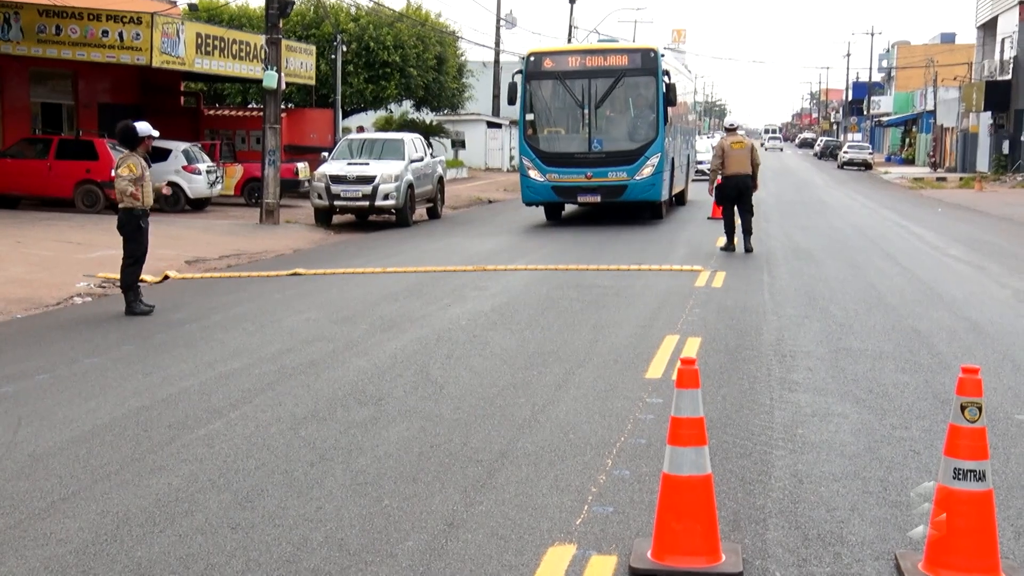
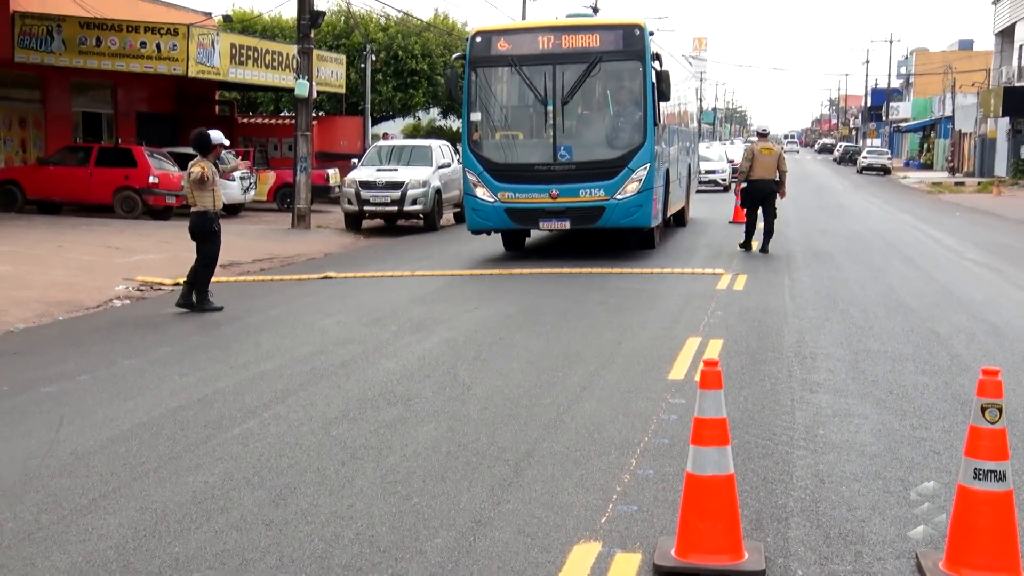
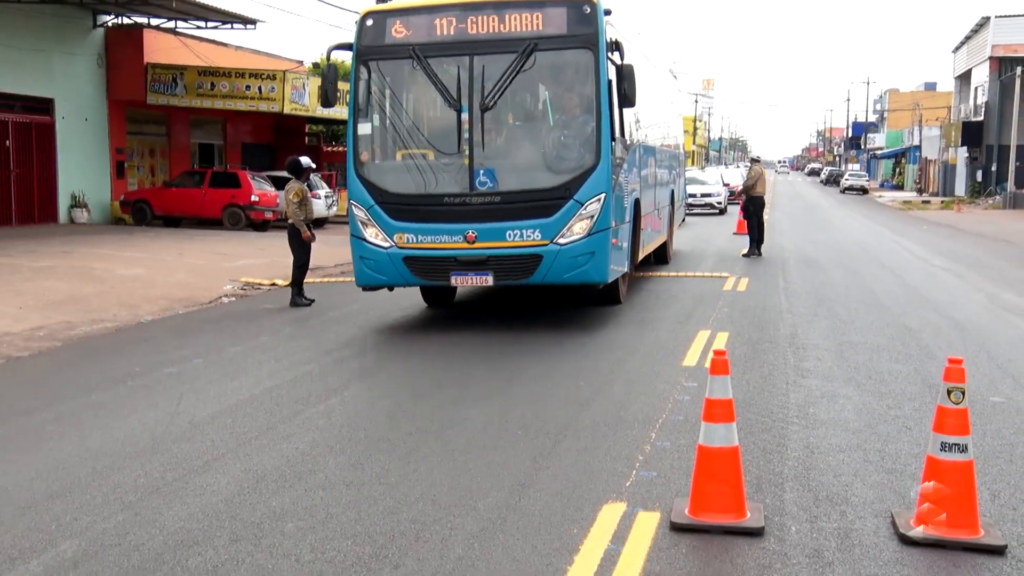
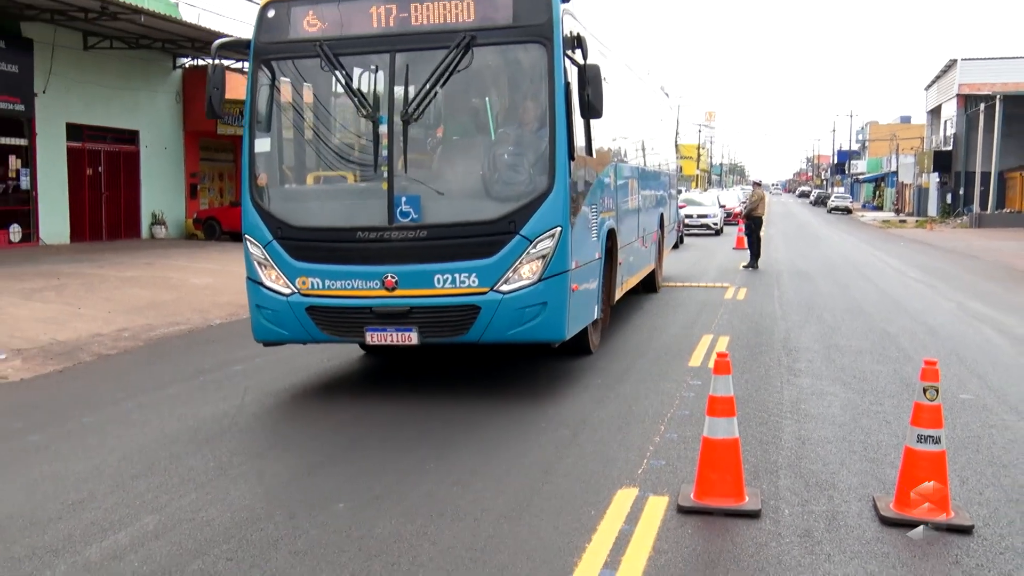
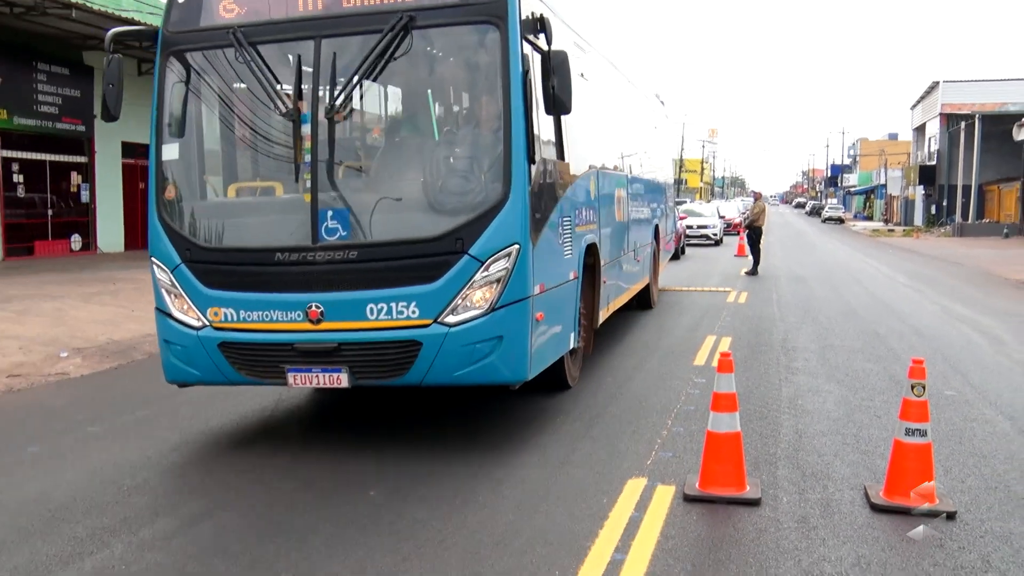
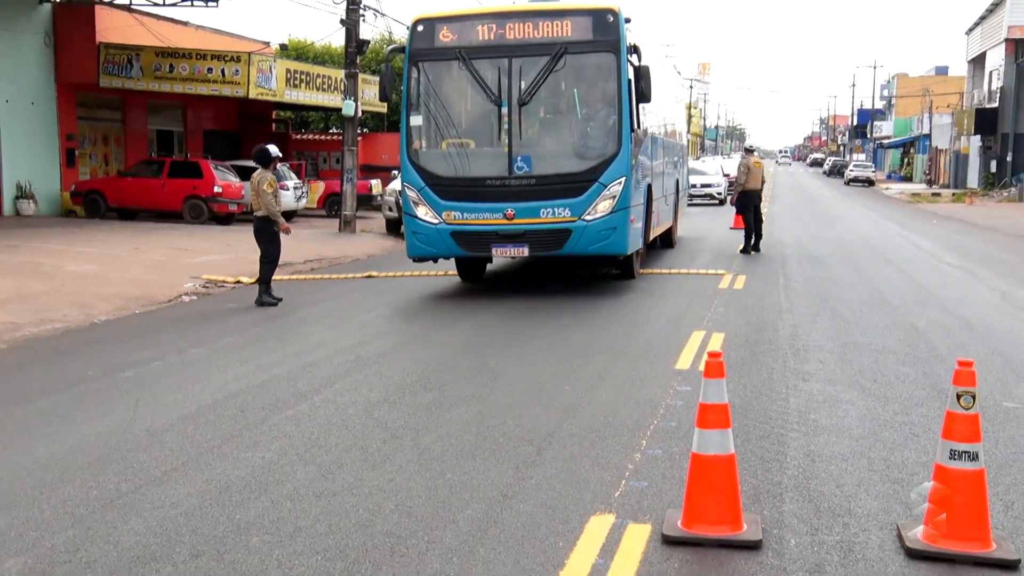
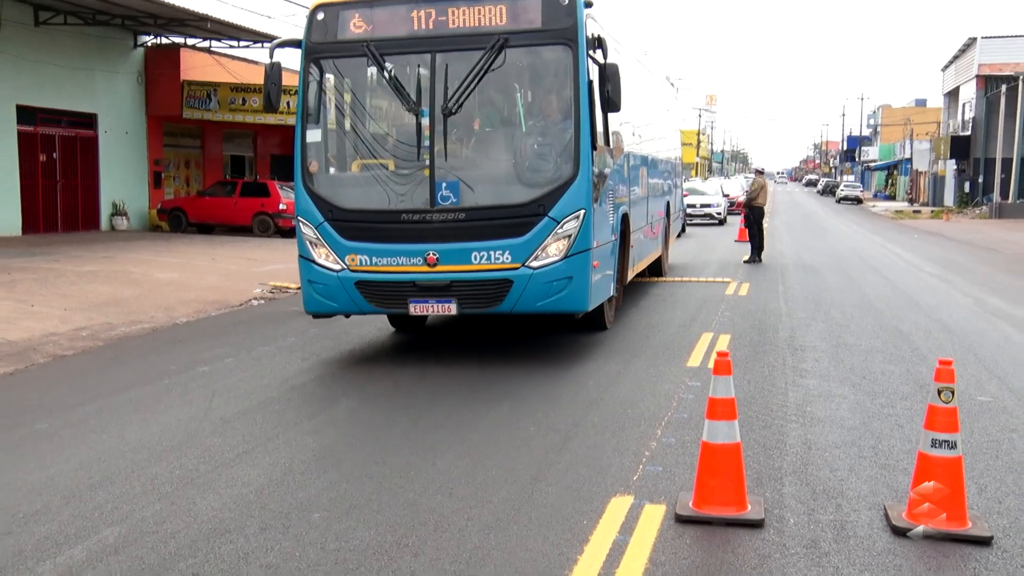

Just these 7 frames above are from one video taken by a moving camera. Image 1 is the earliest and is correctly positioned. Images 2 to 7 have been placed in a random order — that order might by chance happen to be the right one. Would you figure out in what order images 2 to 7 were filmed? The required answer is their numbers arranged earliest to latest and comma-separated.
2, 6, 3, 7, 4, 5
